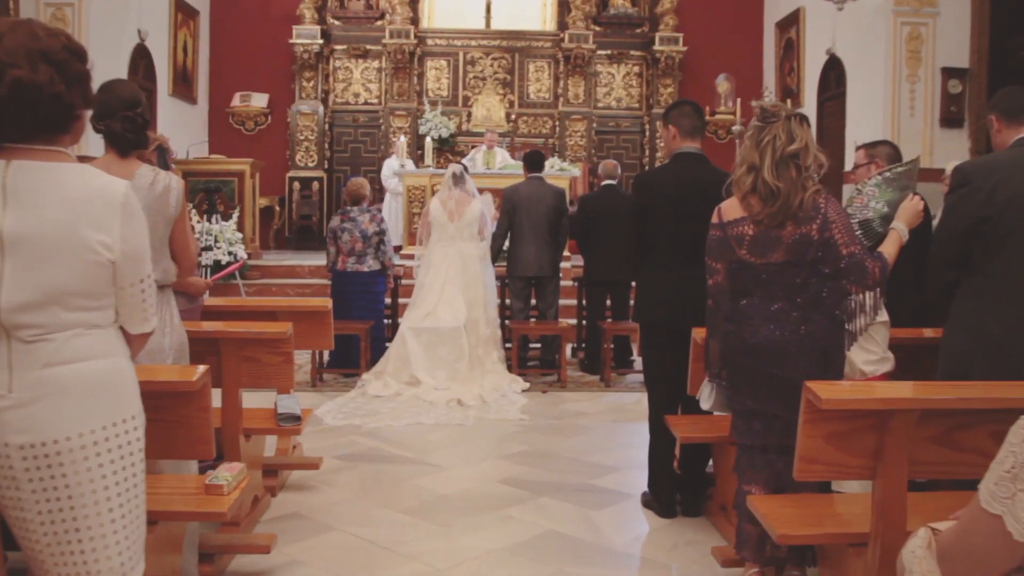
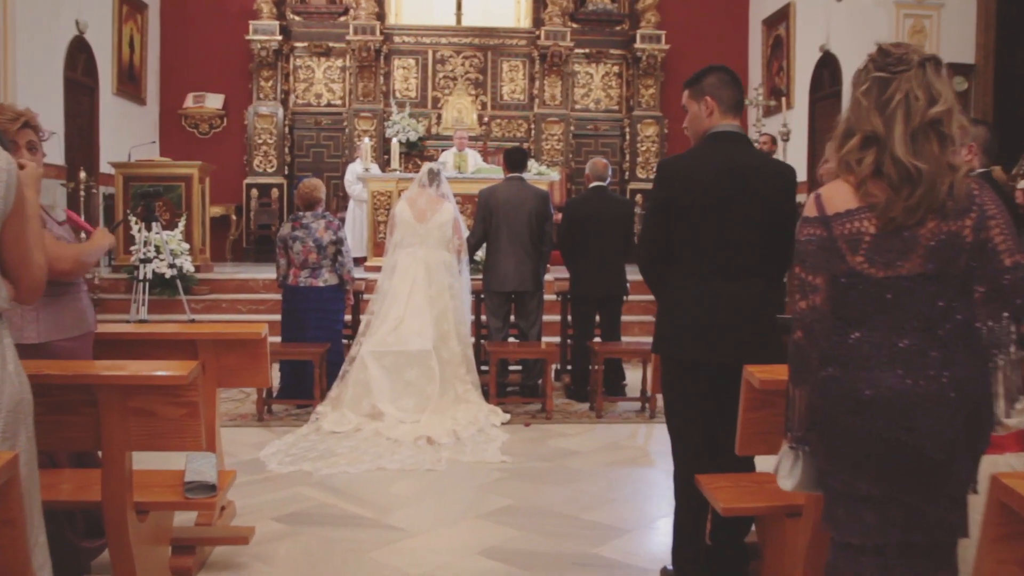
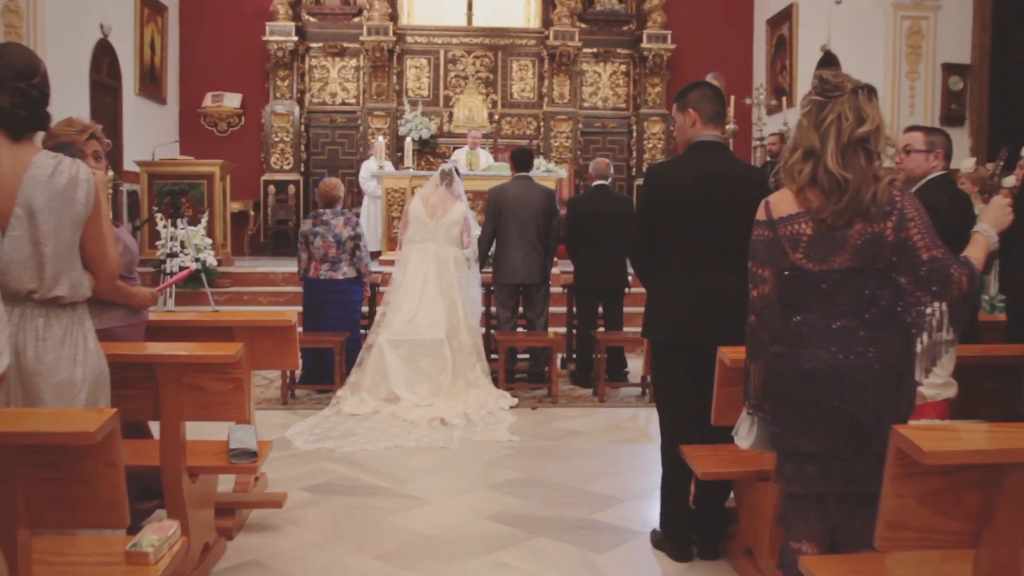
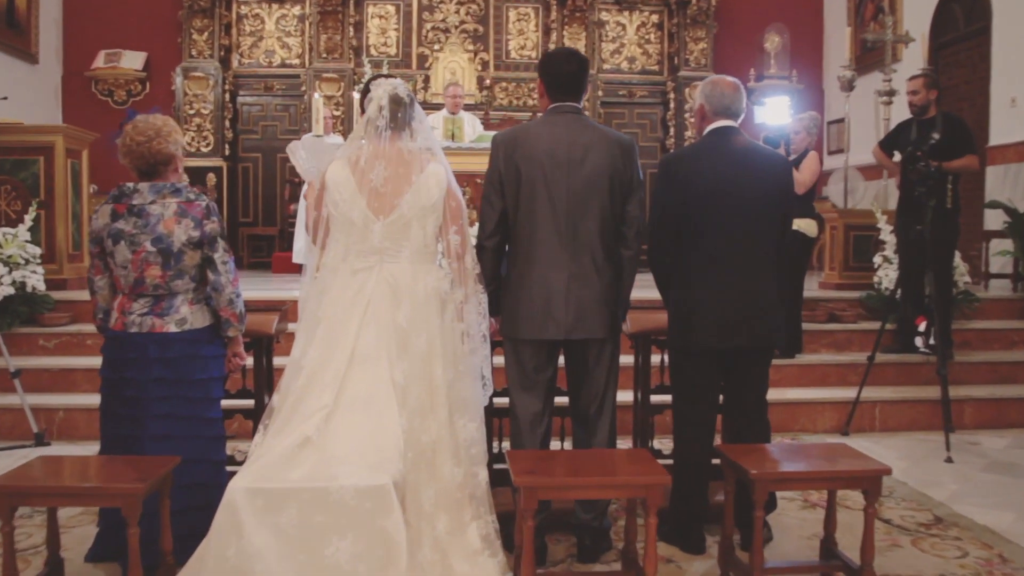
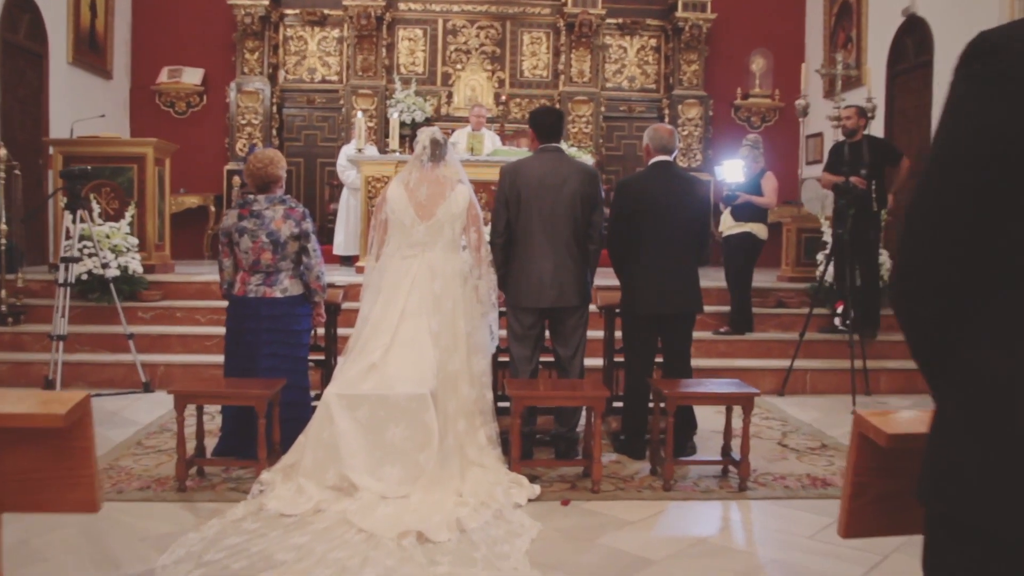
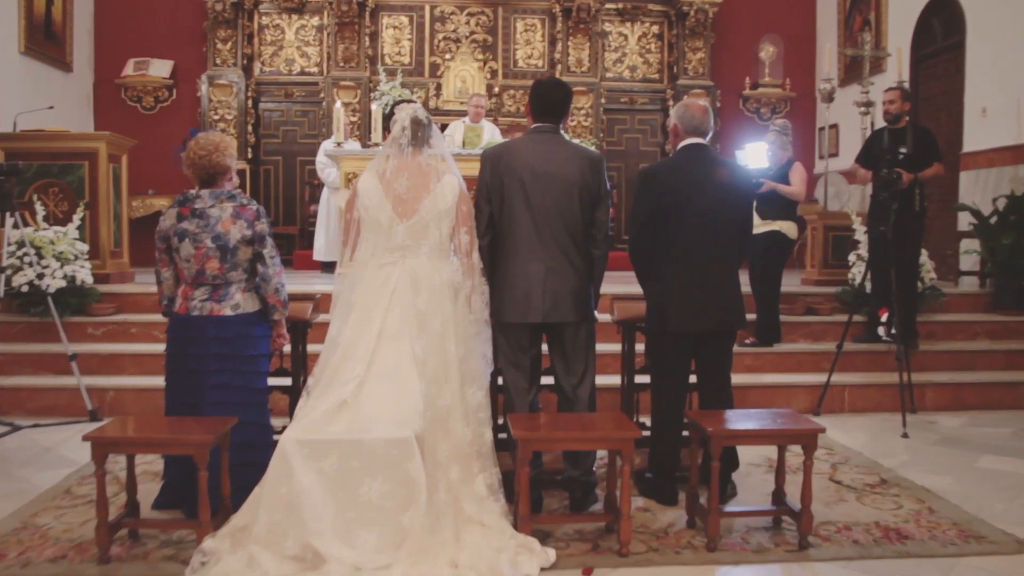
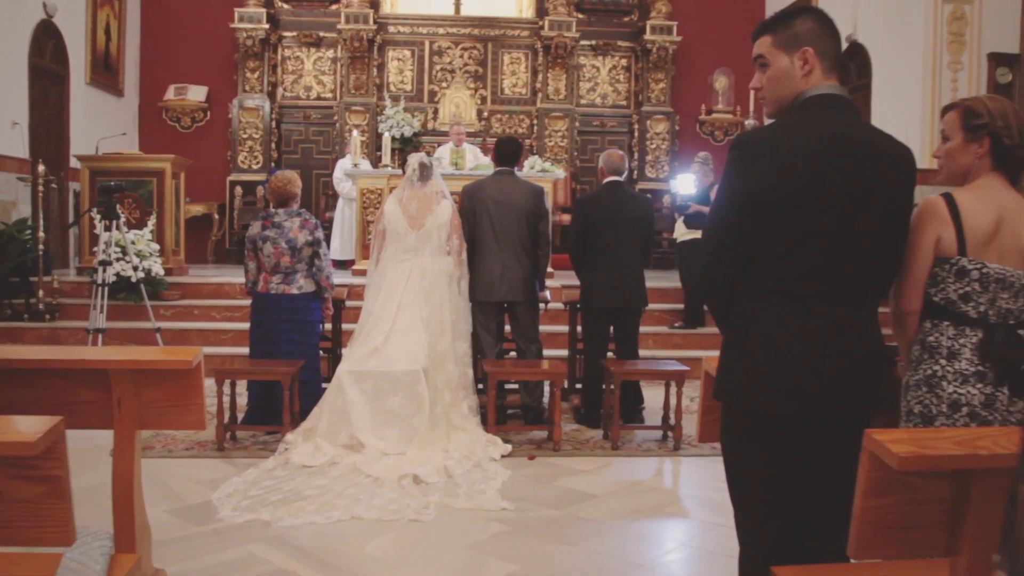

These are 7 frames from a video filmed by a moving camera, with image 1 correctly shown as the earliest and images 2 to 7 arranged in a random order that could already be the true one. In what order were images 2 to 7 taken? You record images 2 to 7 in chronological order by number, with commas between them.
3, 2, 7, 5, 6, 4
